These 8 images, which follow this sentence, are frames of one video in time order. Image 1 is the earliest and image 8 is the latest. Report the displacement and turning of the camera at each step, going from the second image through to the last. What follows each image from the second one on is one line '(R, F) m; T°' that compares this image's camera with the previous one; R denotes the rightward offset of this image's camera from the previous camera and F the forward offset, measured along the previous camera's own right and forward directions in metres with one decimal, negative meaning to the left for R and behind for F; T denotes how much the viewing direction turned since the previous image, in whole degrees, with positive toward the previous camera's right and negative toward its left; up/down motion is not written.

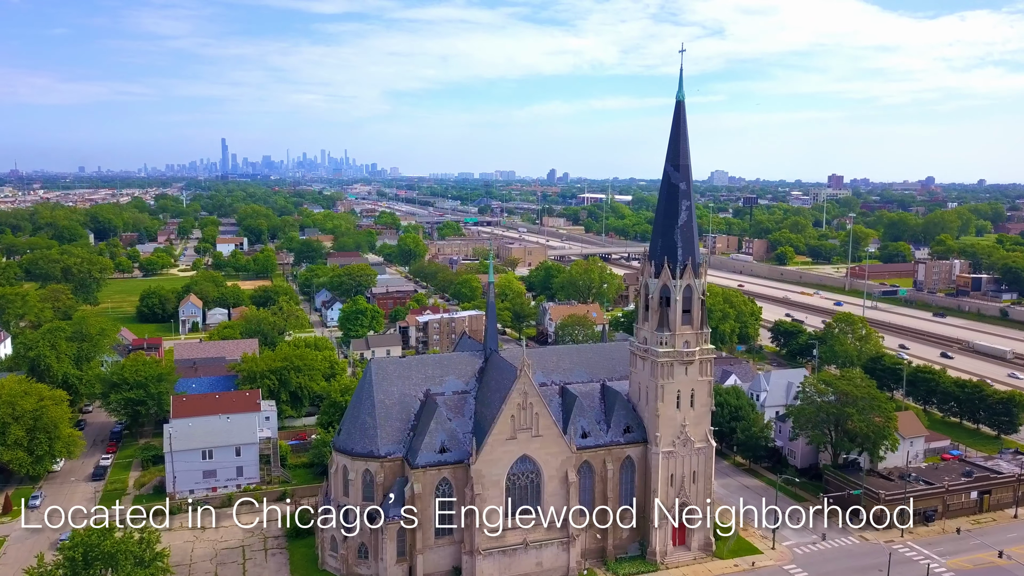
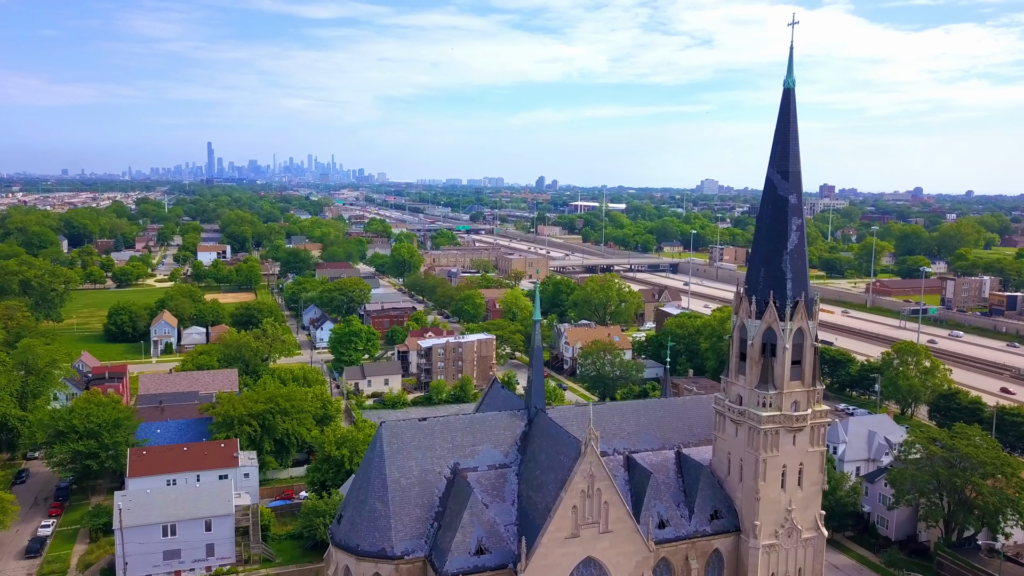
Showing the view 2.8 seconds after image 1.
(-1.8, +6.7) m; +1°
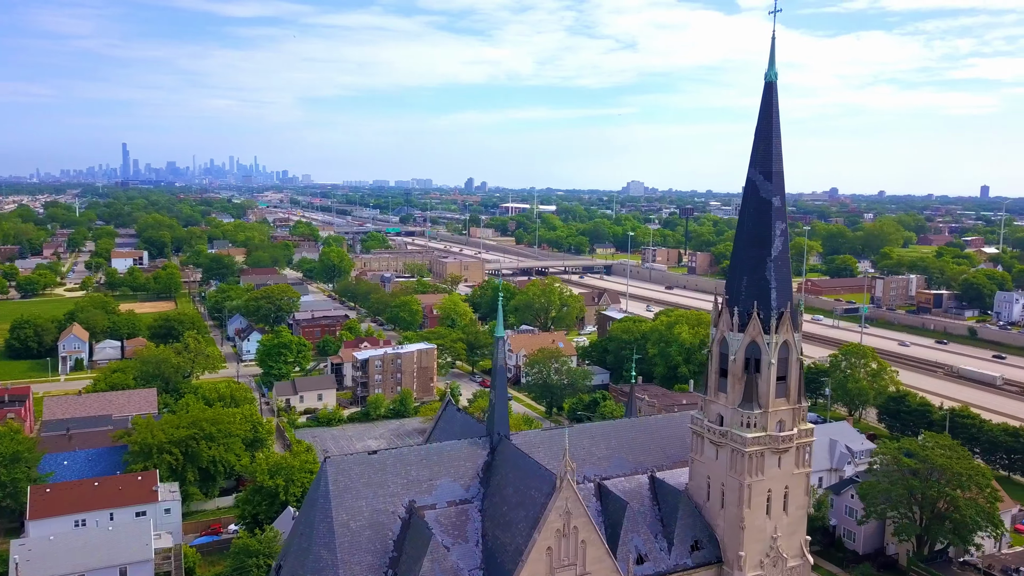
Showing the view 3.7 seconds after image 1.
(-0.7, +2.3) m; +5°
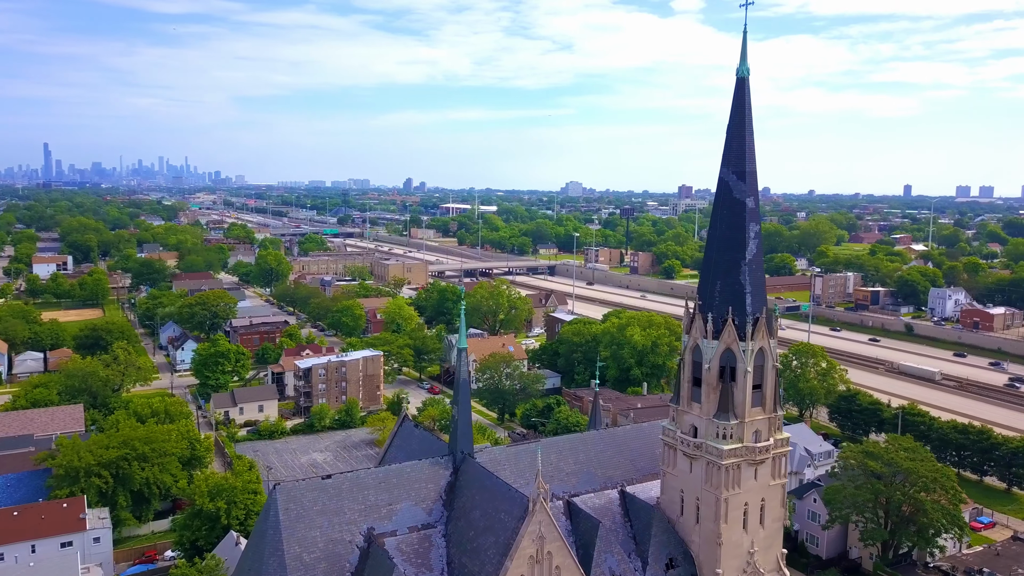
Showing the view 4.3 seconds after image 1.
(-0.5, +1.3) m; +4°
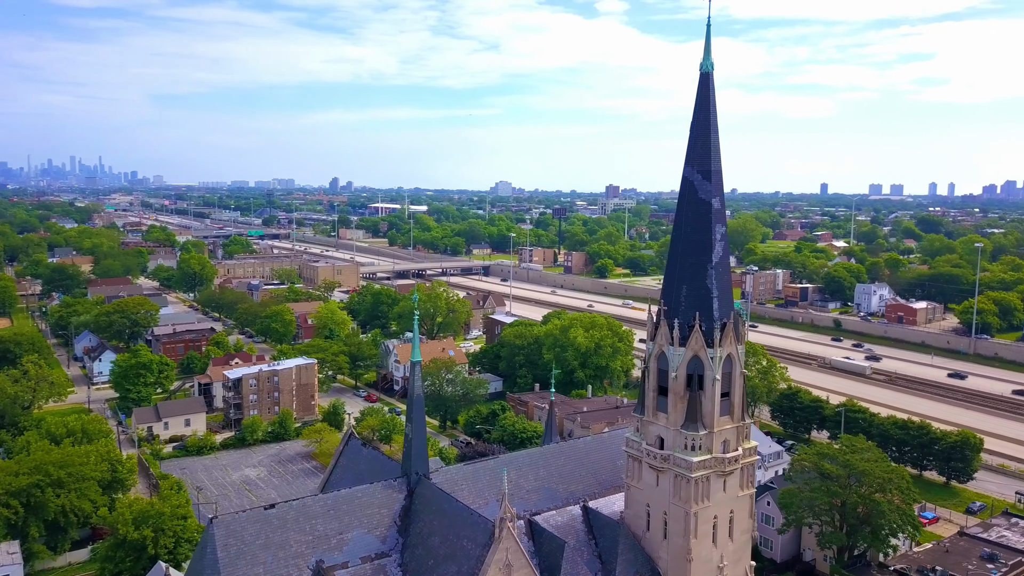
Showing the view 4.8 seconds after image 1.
(-0.6, +1.2) m; +5°
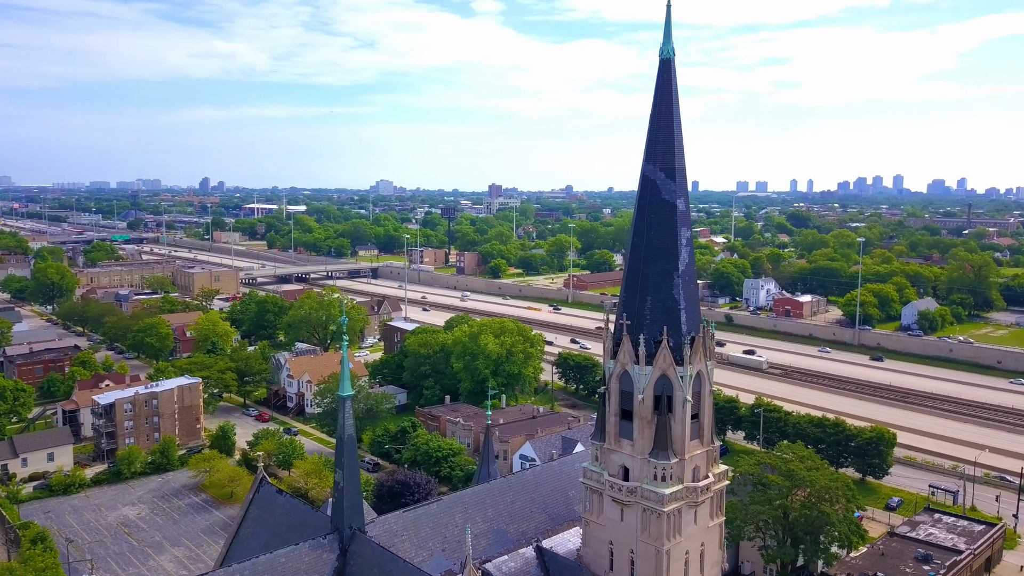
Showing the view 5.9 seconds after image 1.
(-1.1, +2.5) m; +8°
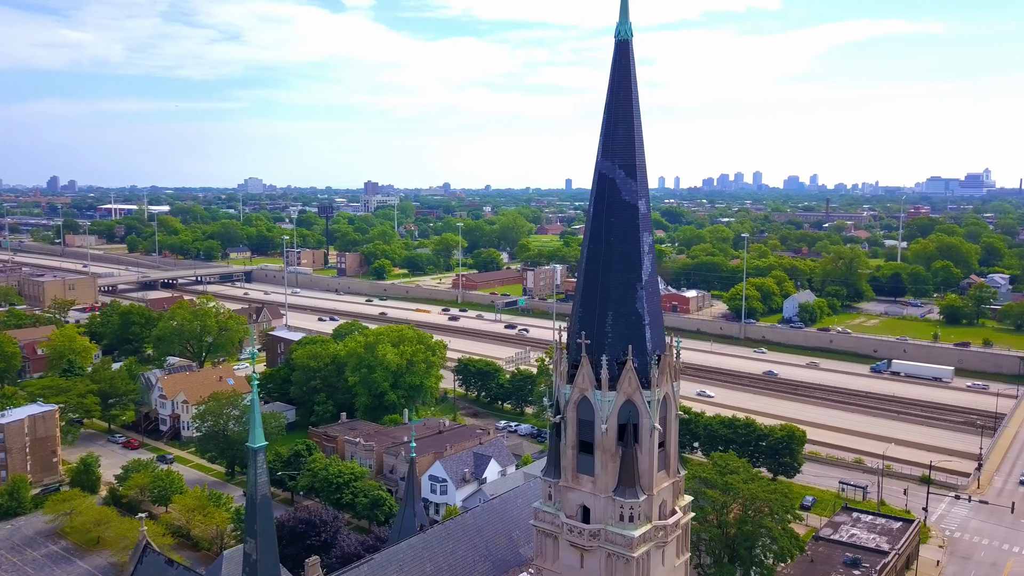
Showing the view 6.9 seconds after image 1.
(-1.0, +2.4) m; +9°
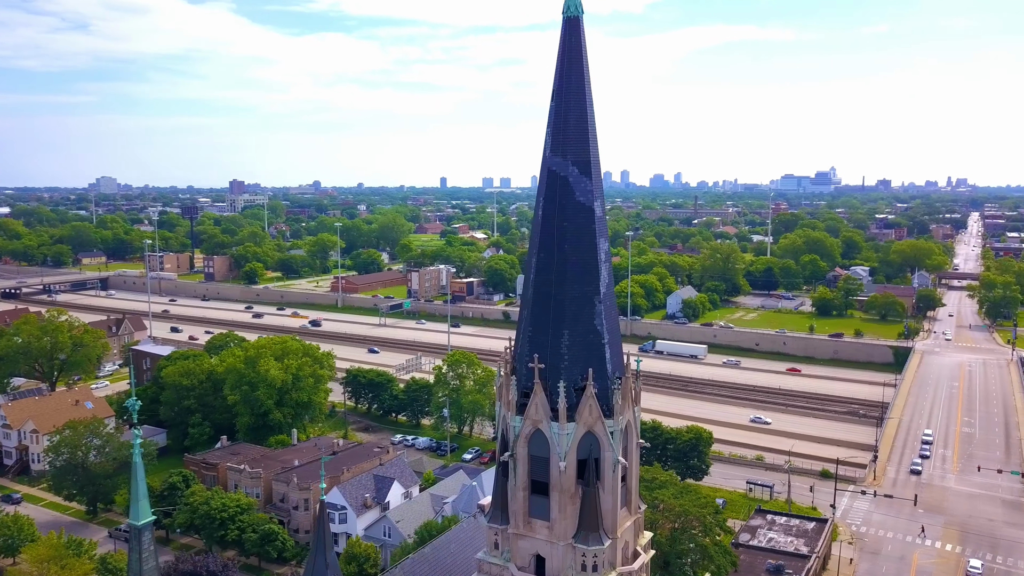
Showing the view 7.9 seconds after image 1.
(-0.9, +2.2) m; +9°
